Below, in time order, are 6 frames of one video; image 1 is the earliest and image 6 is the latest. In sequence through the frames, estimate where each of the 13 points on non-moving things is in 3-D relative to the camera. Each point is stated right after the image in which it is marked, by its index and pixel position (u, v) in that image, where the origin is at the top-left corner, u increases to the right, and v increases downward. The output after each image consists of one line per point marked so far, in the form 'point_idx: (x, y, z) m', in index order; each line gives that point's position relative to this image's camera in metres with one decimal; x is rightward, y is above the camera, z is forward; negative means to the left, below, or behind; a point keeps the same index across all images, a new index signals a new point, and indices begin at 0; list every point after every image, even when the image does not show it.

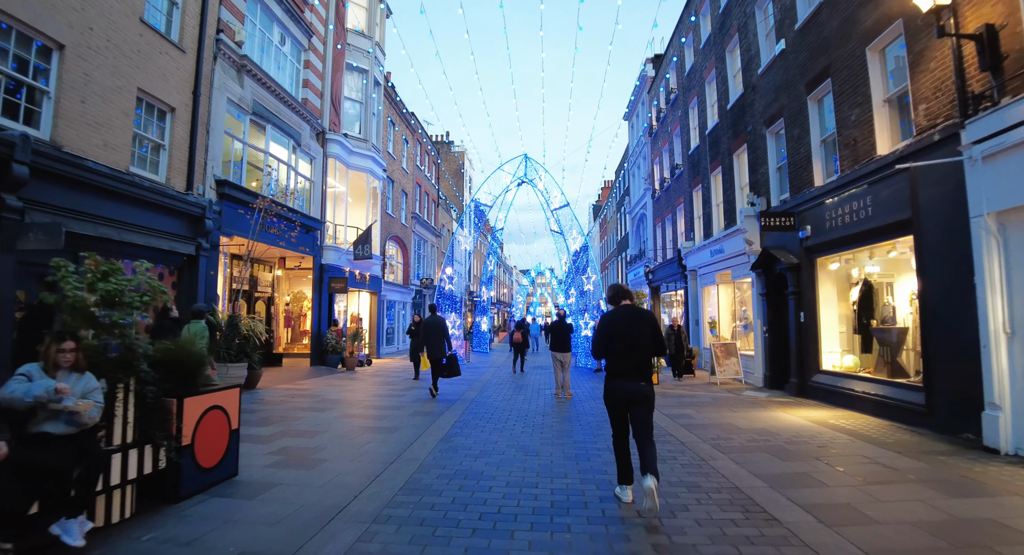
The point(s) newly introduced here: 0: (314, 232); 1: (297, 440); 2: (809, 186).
0: (-6.1, +1.4, +15.8) m
1: (-2.7, -2.1, +6.5) m
2: (+5.7, +1.8, +9.8) m
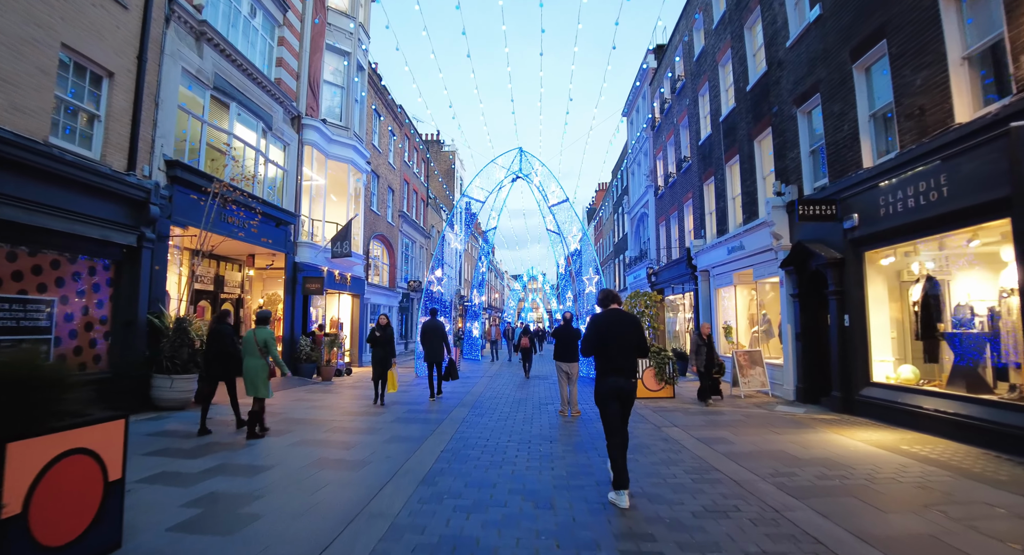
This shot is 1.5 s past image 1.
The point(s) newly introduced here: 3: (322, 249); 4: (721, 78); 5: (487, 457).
0: (-6.2, +1.4, +14.2) m
1: (-2.7, -1.9, +4.9) m
2: (+5.7, +1.8, +8.5) m
3: (-6.0, +0.9, +16.1) m
4: (+5.9, +5.6, +14.4) m
5: (-0.3, -2.0, +5.7) m
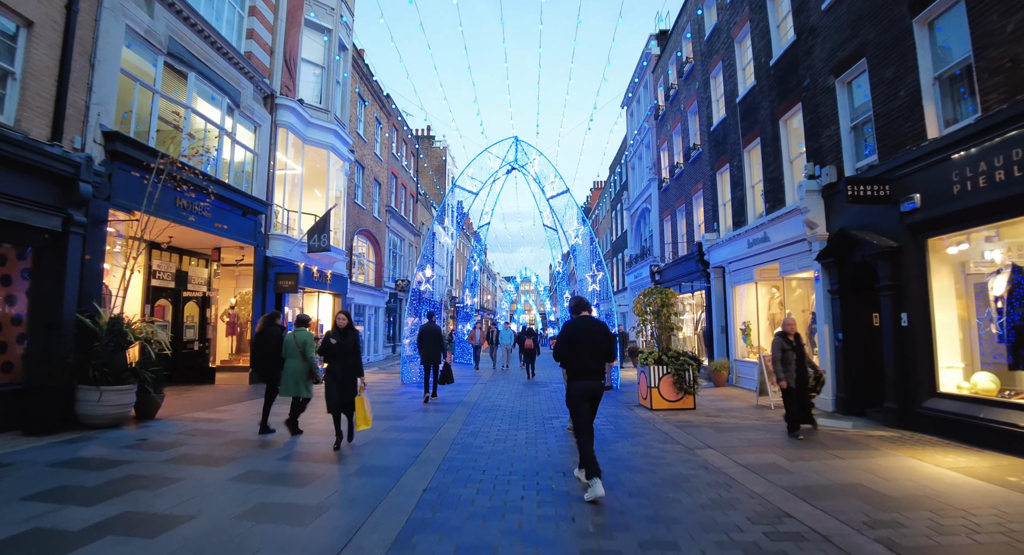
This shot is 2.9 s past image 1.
0: (-6.3, +1.5, +12.7) m
1: (-2.6, -1.8, +3.5) m
2: (+5.7, +1.9, +7.2) m
3: (-6.1, +1.0, +14.6) m
4: (+5.8, +5.6, +13.1) m
5: (-0.2, -1.9, +4.4) m
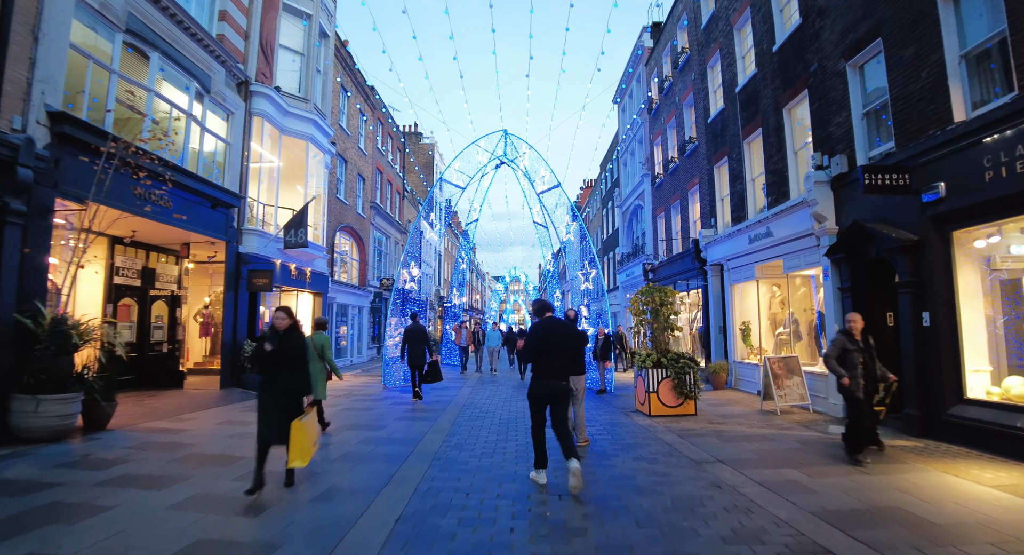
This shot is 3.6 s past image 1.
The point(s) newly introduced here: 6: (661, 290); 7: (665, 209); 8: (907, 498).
0: (-6.6, +1.6, +11.9) m
1: (-2.7, -1.7, +2.7) m
2: (+5.5, +2.0, +6.6) m
3: (-6.4, +1.1, +13.8) m
4: (+5.5, +5.7, +12.5) m
5: (-0.3, -1.8, +3.7) m
6: (+2.8, -0.2, +9.7) m
7: (+5.4, +2.4, +18.0) m
8: (+3.5, -1.9, +4.5) m
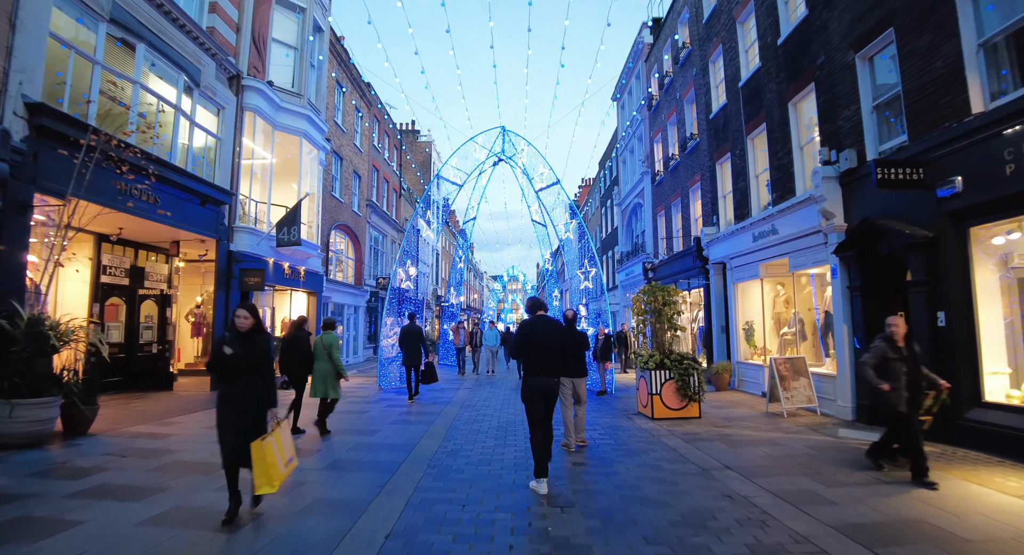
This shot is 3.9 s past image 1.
0: (-6.6, +1.6, +11.6) m
1: (-2.7, -1.7, +2.4) m
2: (+5.5, +2.0, +6.4) m
3: (-6.5, +1.1, +13.5) m
4: (+5.5, +5.7, +12.3) m
5: (-0.3, -1.8, +3.4) m
6: (+2.8, -0.2, +9.4) m
7: (+5.3, +2.4, +17.7) m
8: (+3.5, -1.9, +4.2) m
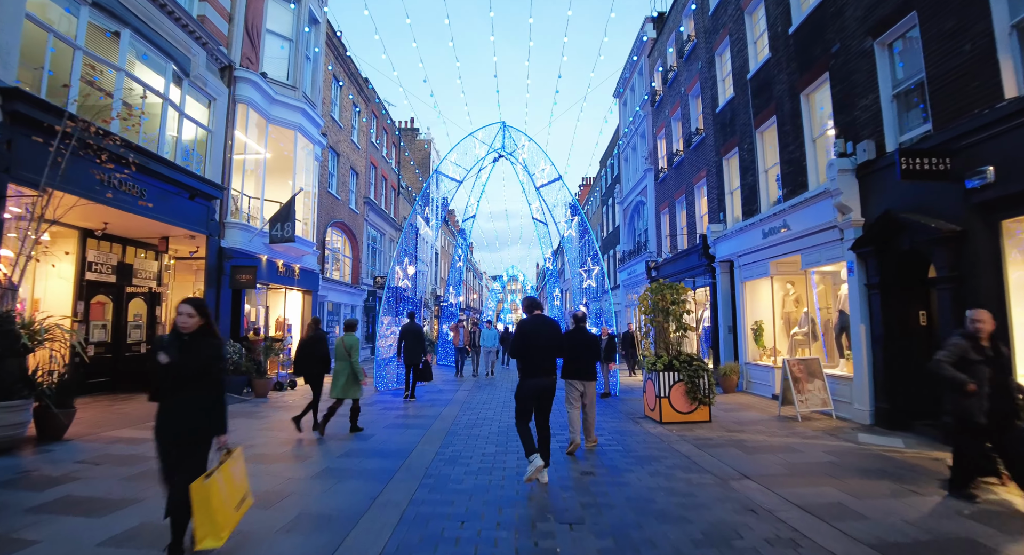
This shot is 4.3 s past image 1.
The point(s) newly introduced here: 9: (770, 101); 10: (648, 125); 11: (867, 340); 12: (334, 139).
0: (-6.6, +1.7, +11.2) m
1: (-2.7, -1.7, +2.0) m
2: (+5.6, +2.0, +6.0) m
3: (-6.4, +1.1, +13.1) m
4: (+5.5, +5.8, +11.9) m
5: (-0.3, -1.7, +3.0) m
6: (+2.8, -0.2, +9.0) m
7: (+5.3, +2.5, +17.4) m
8: (+3.5, -1.9, +3.9) m
9: (+5.5, +3.7, +10.8) m
10: (+5.3, +5.9, +19.9) m
11: (+5.5, -1.0, +7.9) m
12: (-6.3, +4.9, +18.2) m
